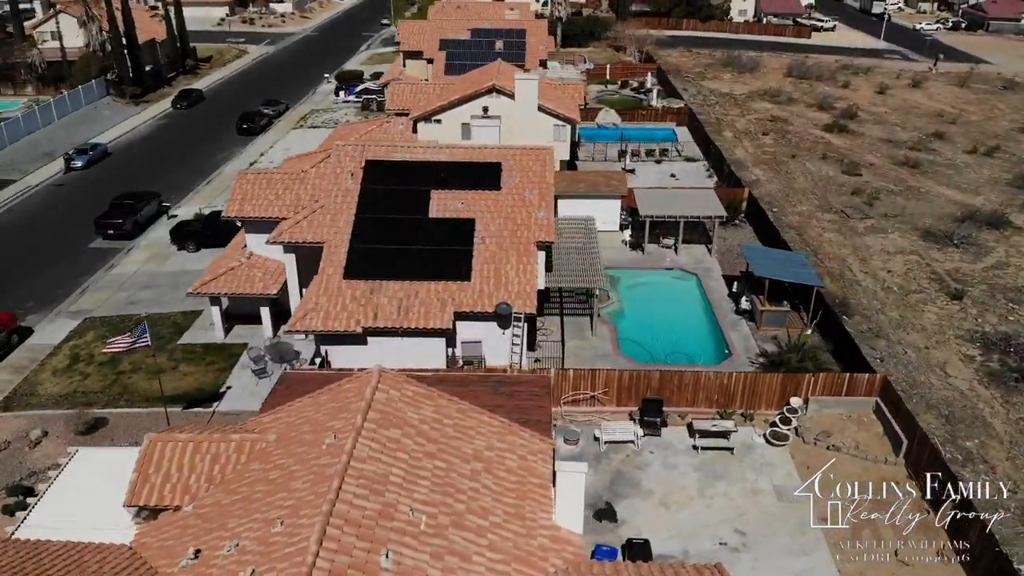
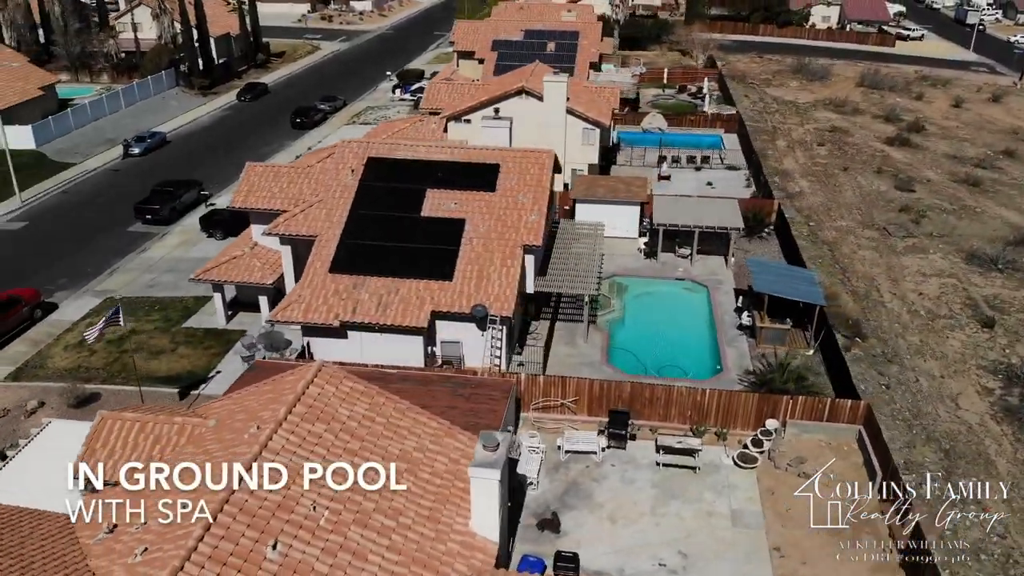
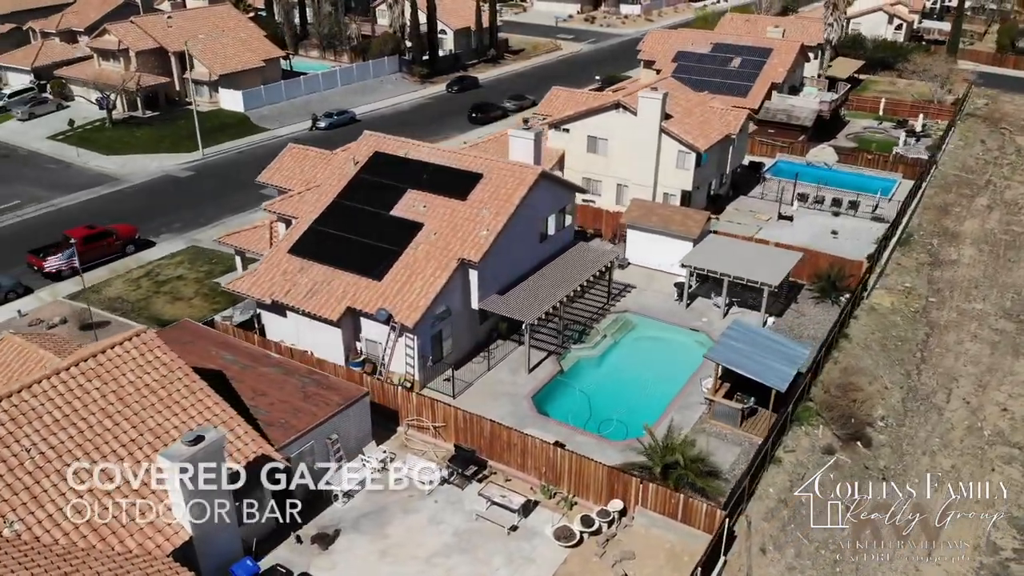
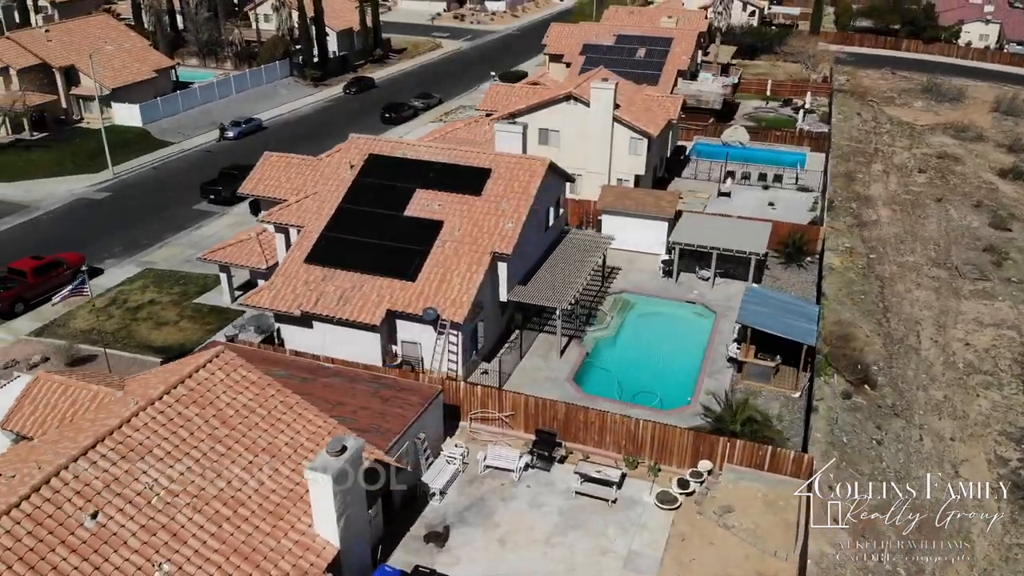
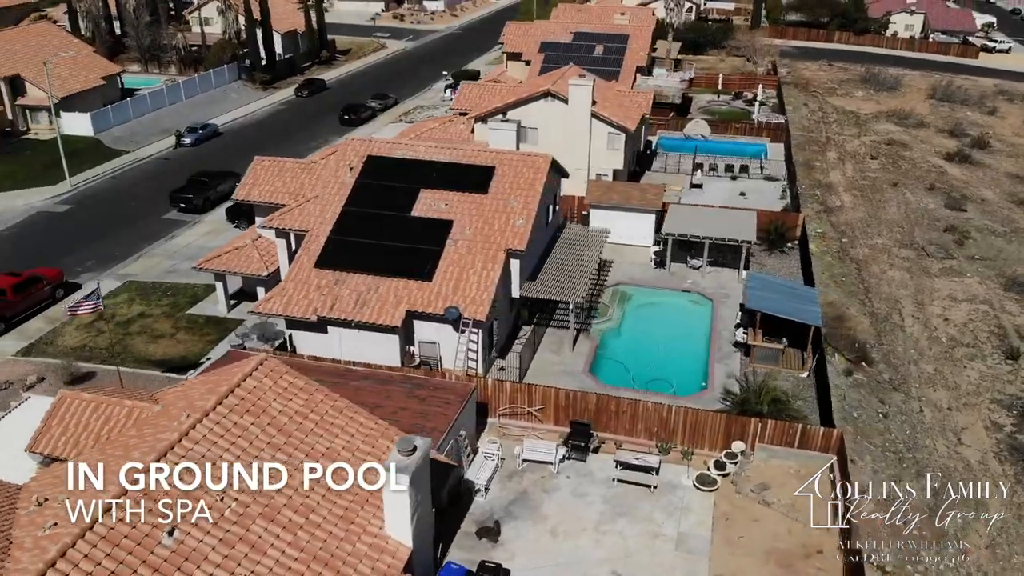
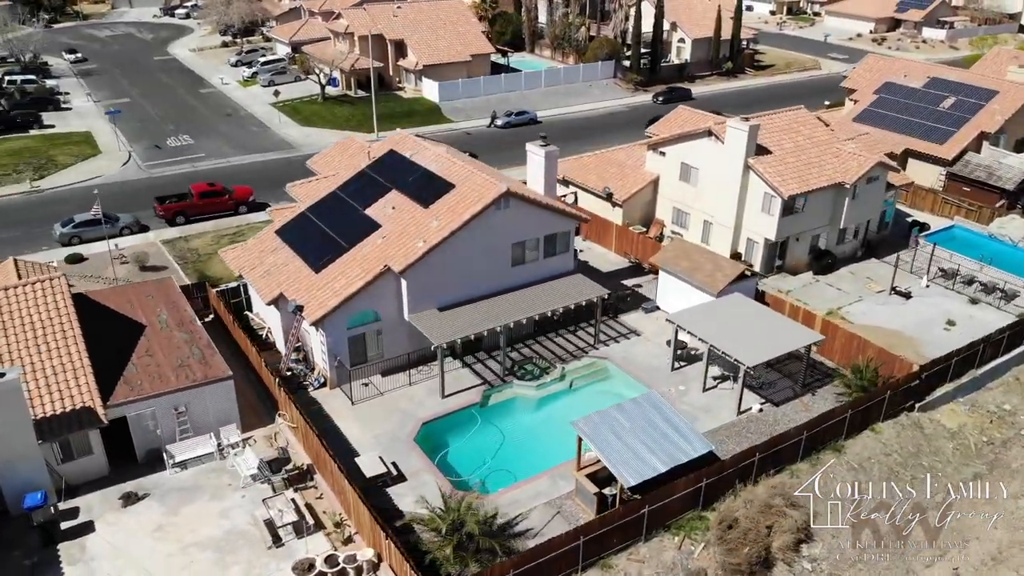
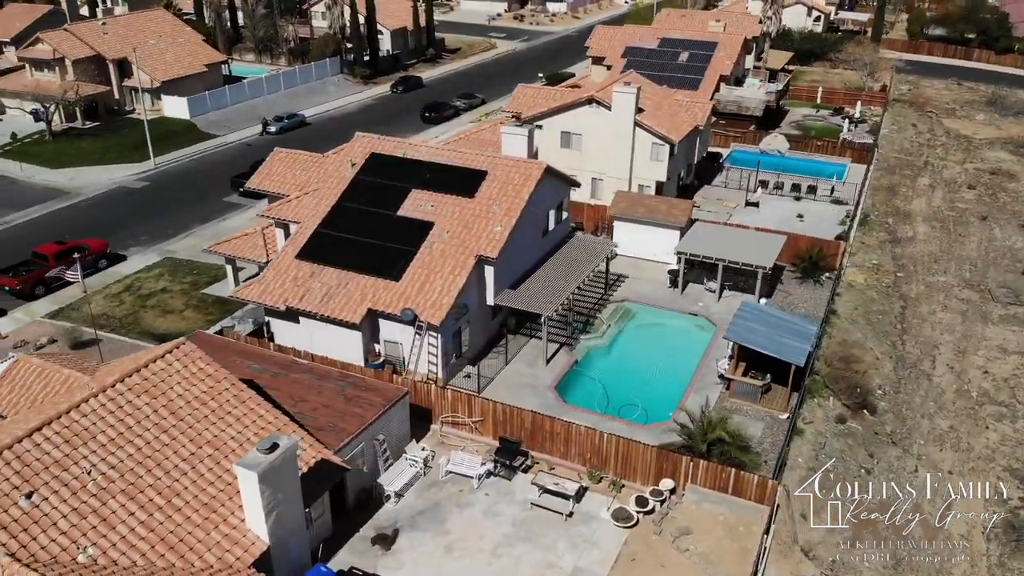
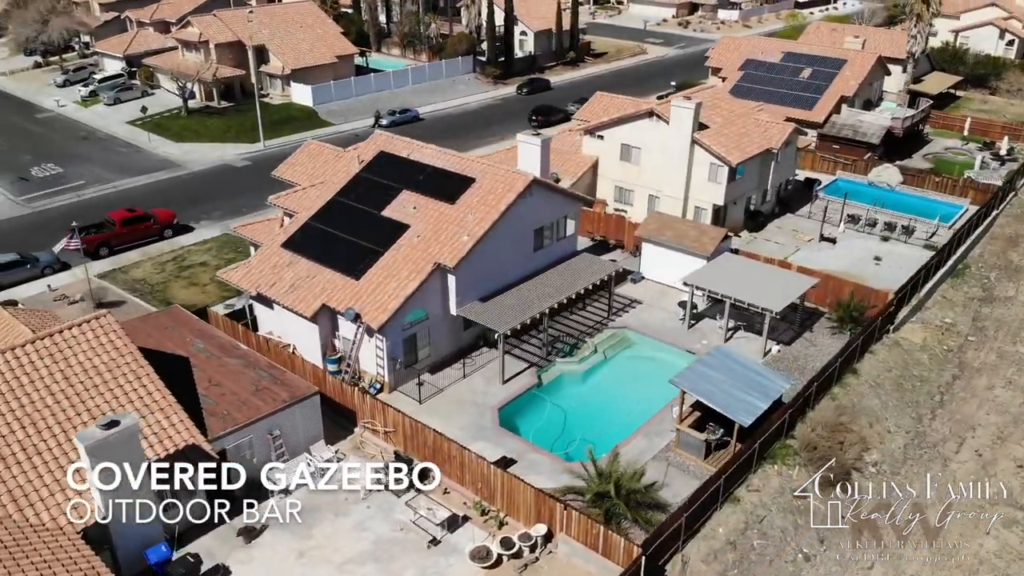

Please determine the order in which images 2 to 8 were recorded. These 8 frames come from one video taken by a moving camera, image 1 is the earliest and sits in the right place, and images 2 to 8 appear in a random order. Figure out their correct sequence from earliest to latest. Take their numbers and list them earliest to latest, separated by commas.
2, 5, 4, 7, 3, 8, 6
